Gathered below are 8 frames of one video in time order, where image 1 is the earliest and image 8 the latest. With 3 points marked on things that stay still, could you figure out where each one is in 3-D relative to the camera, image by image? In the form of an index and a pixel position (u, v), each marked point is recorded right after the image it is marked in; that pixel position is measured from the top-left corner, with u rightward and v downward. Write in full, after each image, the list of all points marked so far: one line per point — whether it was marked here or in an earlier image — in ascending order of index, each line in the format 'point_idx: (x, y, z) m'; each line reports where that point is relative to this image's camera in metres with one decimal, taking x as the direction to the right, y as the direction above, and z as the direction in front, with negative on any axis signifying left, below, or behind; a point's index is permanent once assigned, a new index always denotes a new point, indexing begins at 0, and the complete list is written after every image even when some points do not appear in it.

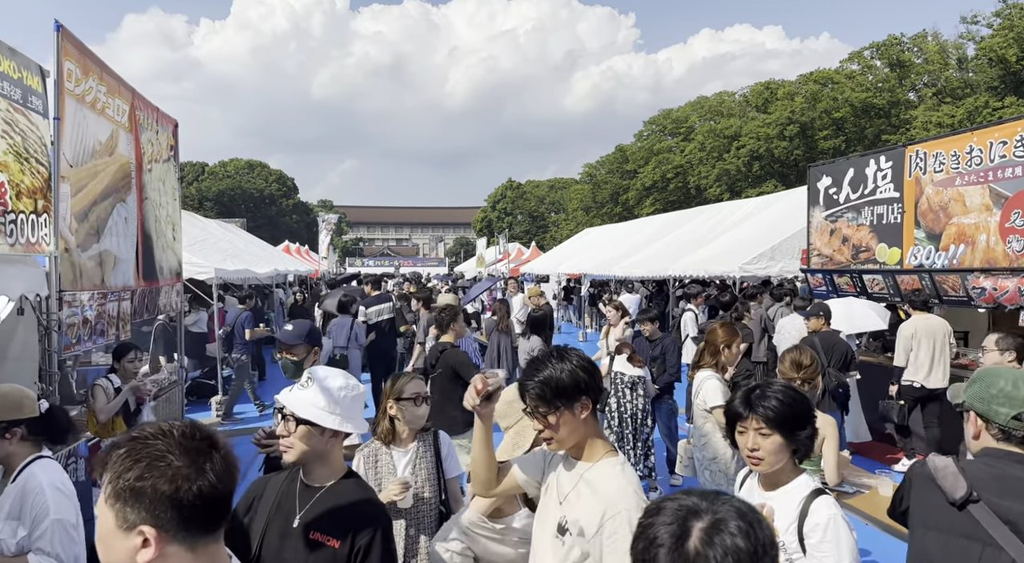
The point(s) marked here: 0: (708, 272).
0: (+3.1, +0.2, +10.6) m
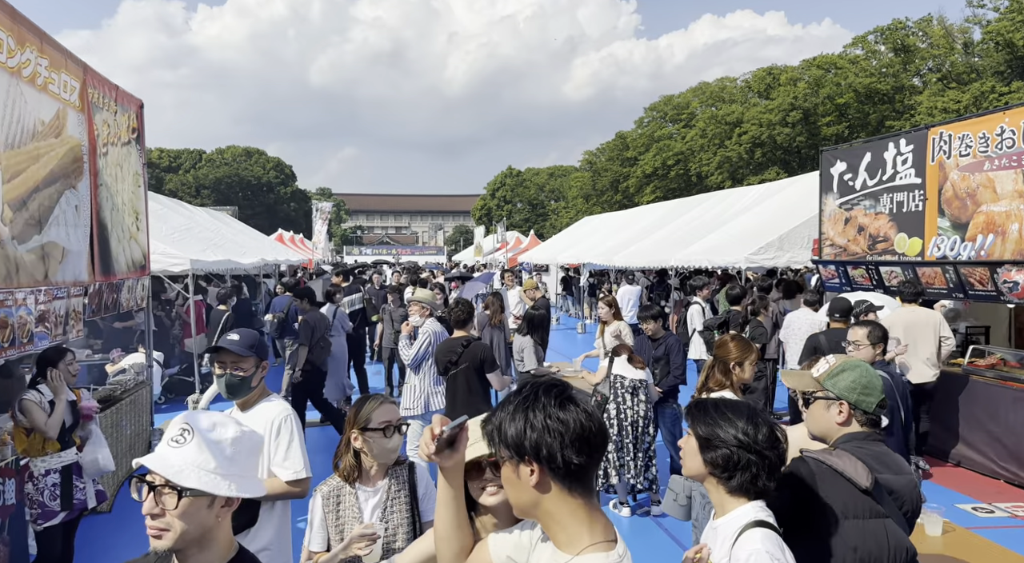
0: (+3.0, +0.3, +10.2) m
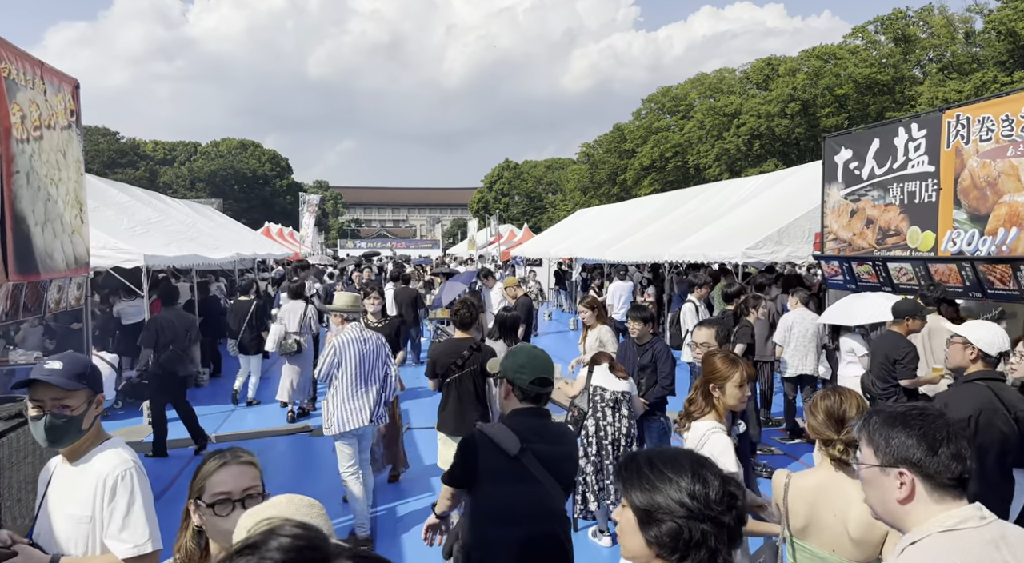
0: (+2.8, +0.4, +9.6) m
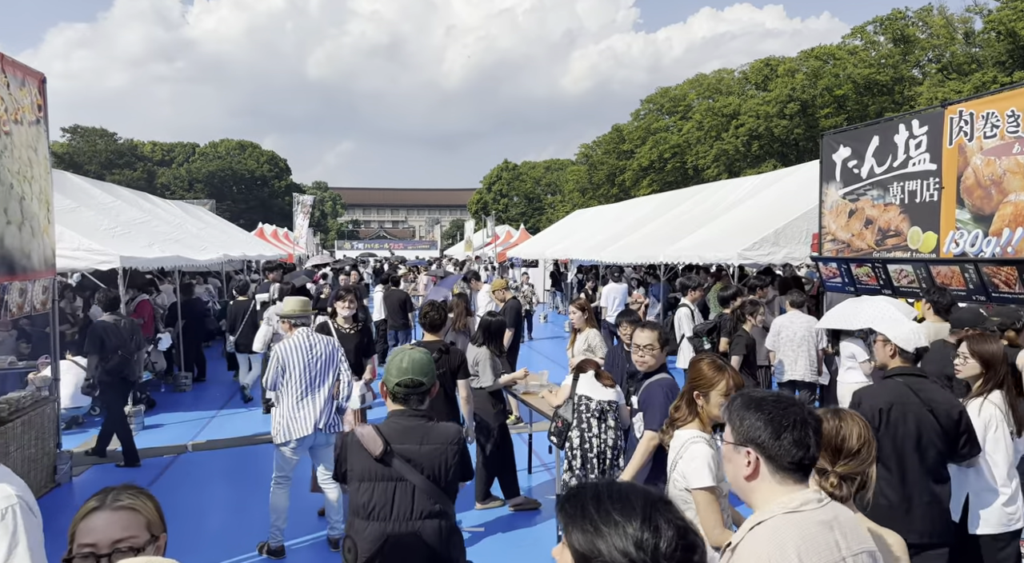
0: (+2.7, +0.3, +9.4) m
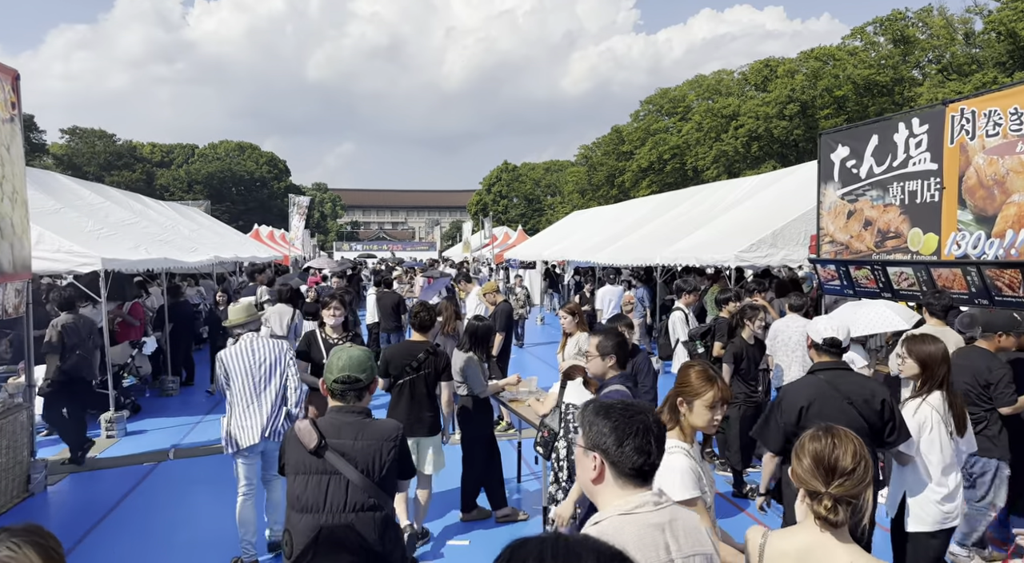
0: (+2.6, +0.3, +9.2) m
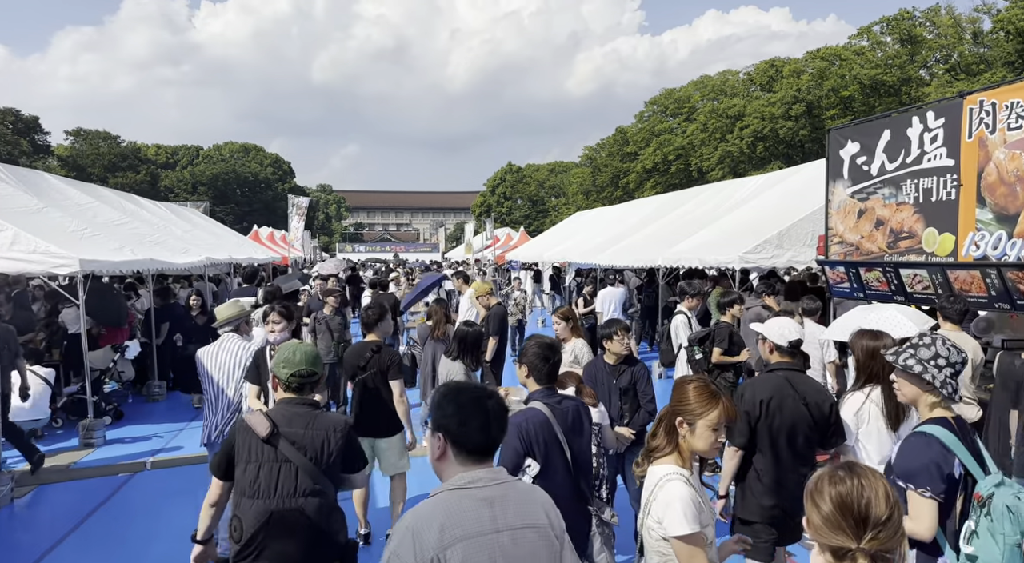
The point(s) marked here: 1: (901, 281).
0: (+2.5, +0.3, +8.9) m
1: (+3.4, 0.0, +5.9) m
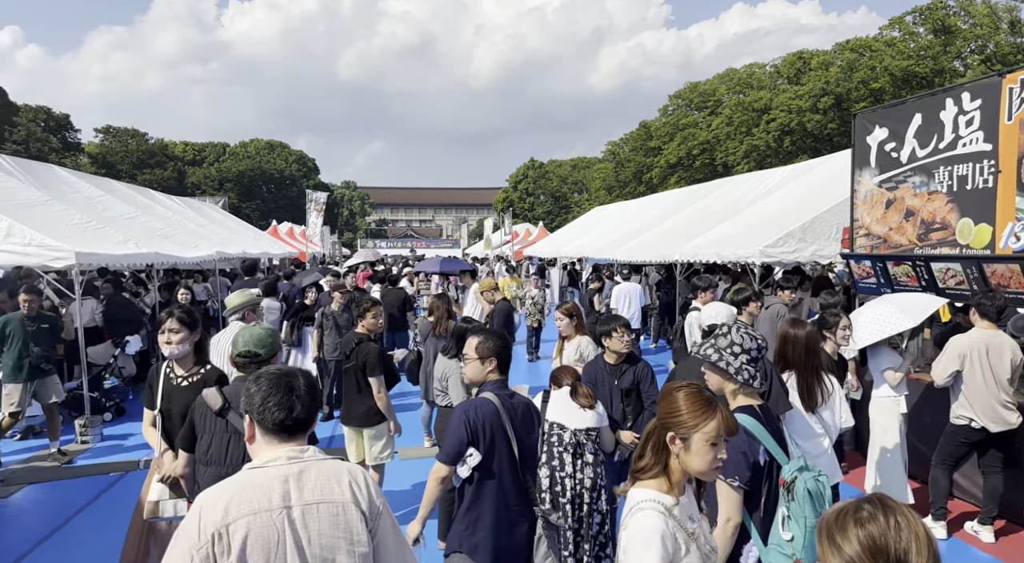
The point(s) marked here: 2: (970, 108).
0: (+2.6, +0.3, +8.5) m
1: (+3.4, 0.0, +5.5) m
2: (+3.4, +1.3, +5.0) m
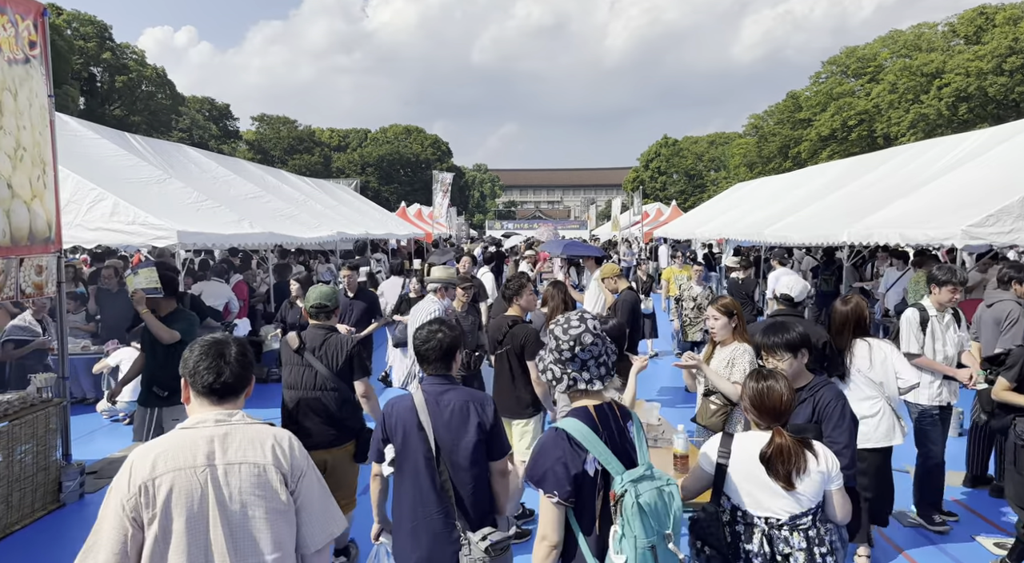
0: (+4.0, +0.4, +6.9) m
1: (+4.2, +0.1, +3.8) m
2: (+4.1, +1.3, +3.3) m
